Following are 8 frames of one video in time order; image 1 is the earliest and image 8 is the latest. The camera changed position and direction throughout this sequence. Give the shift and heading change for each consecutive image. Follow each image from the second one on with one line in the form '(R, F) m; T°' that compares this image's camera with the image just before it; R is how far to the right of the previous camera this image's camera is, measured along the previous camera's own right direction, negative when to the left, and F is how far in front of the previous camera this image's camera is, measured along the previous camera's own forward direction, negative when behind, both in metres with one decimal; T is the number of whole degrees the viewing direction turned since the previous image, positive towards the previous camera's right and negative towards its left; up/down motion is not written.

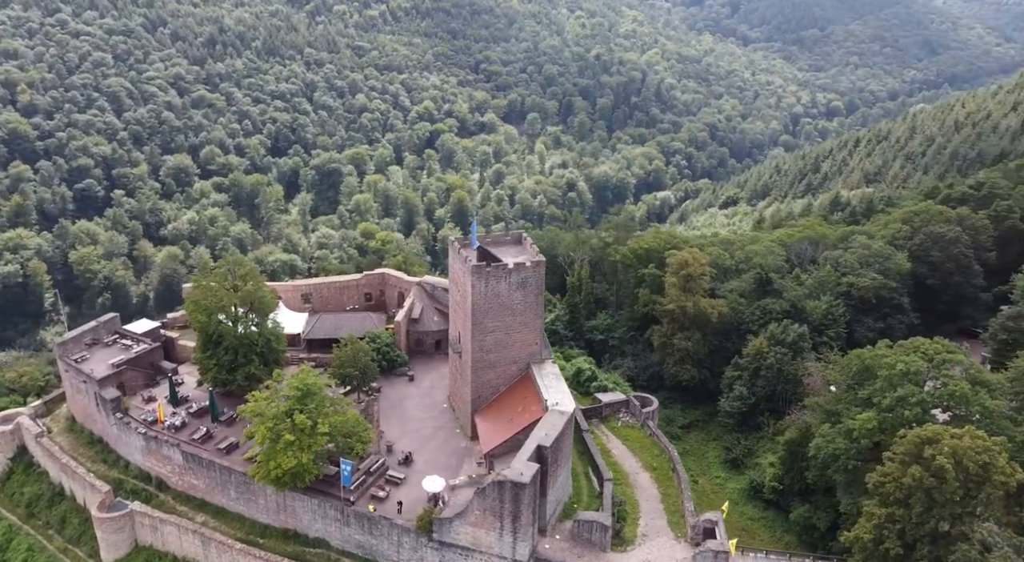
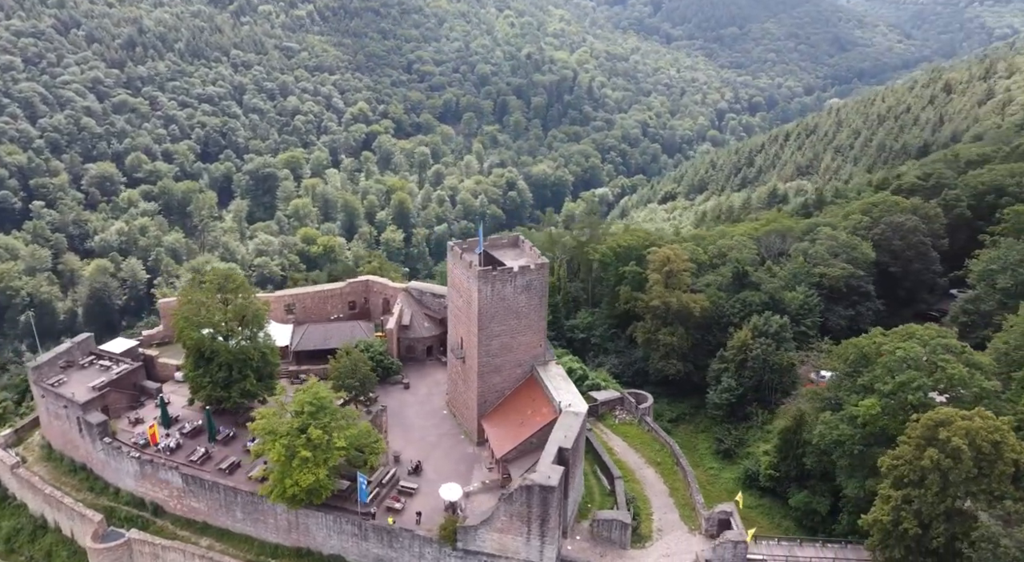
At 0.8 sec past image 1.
(-2.2, +0.3) m; +4°
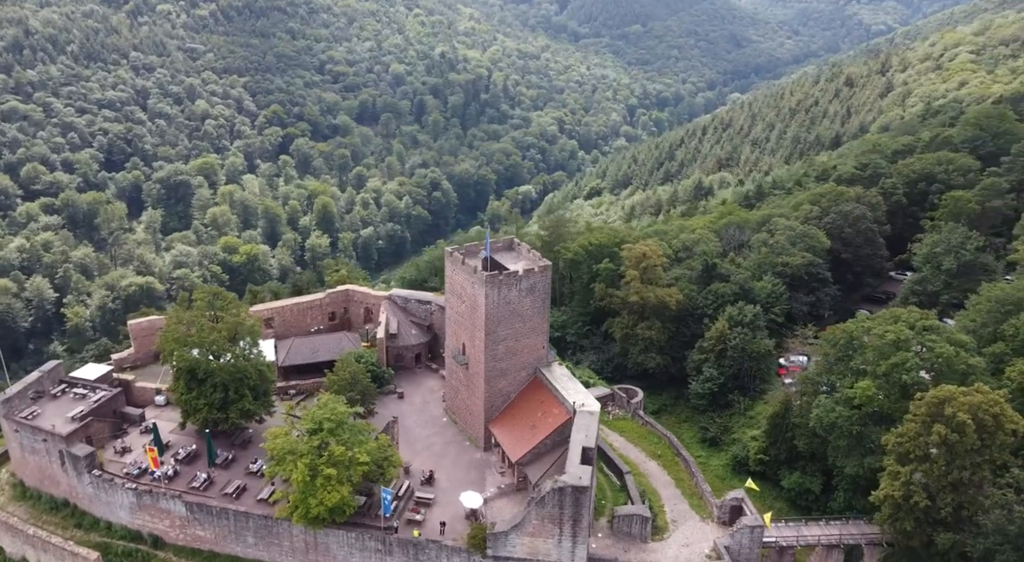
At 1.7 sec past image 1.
(-2.7, +0.2) m; +6°
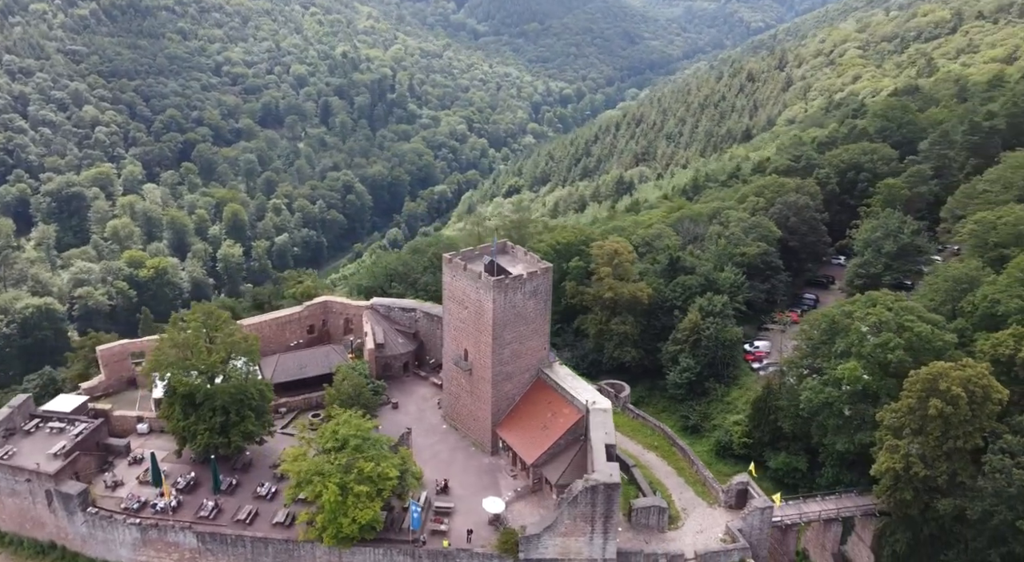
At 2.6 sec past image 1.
(-2.9, +0.2) m; +6°
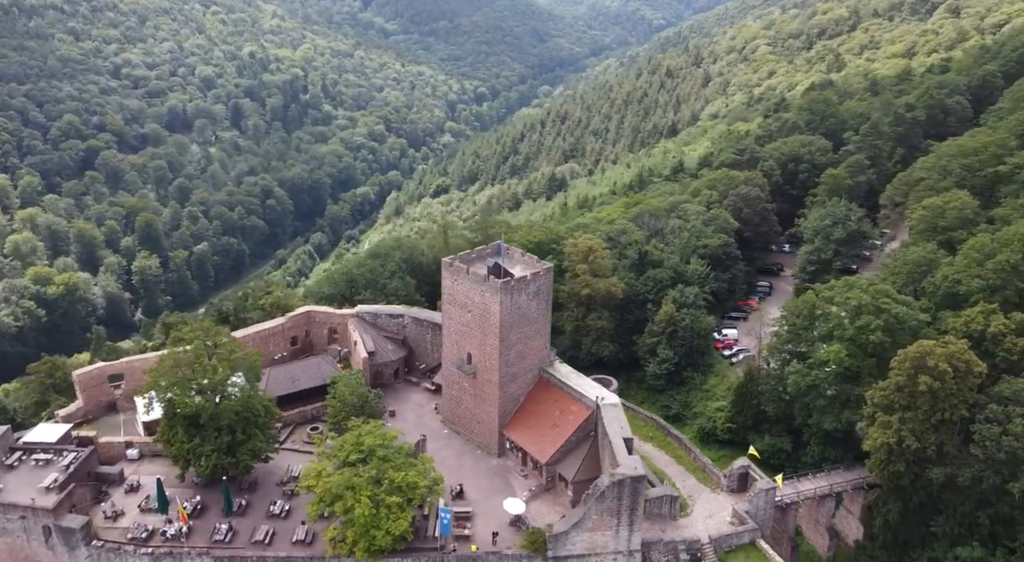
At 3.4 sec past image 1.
(-2.6, 0.0) m; +6°
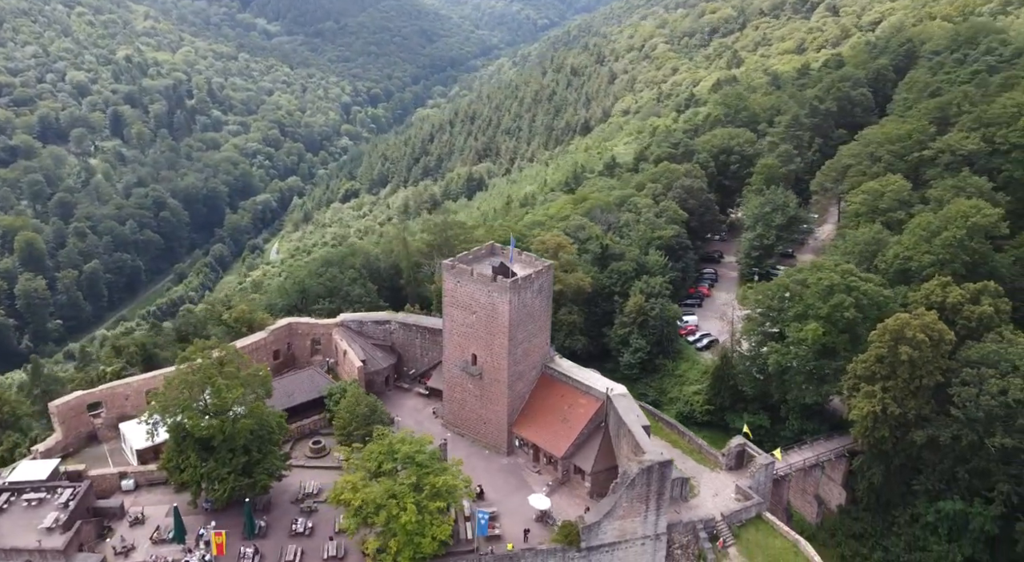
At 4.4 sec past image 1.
(-3.2, 0.0) m; +7°
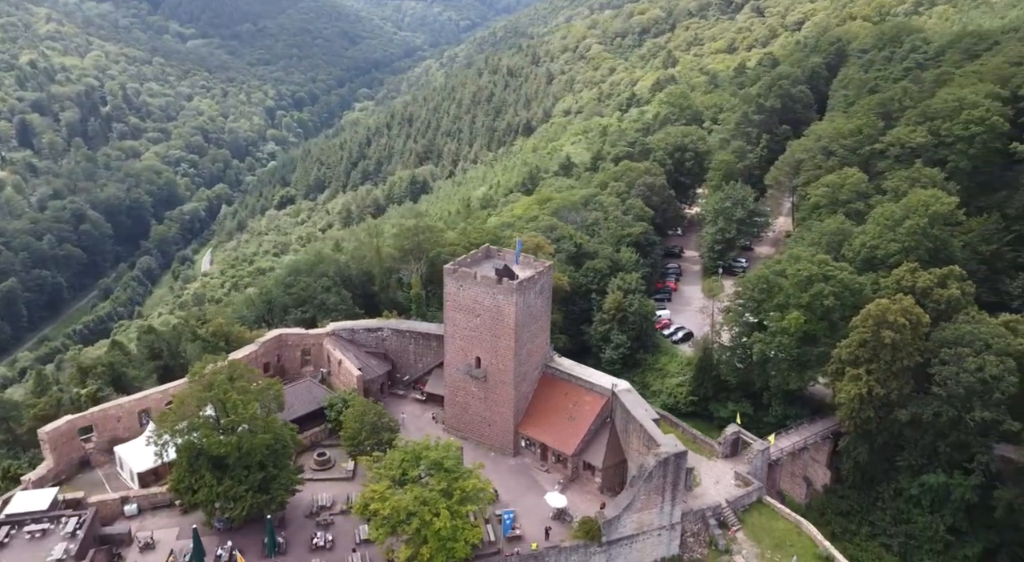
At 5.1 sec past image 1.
(-2.2, -0.1) m; +5°
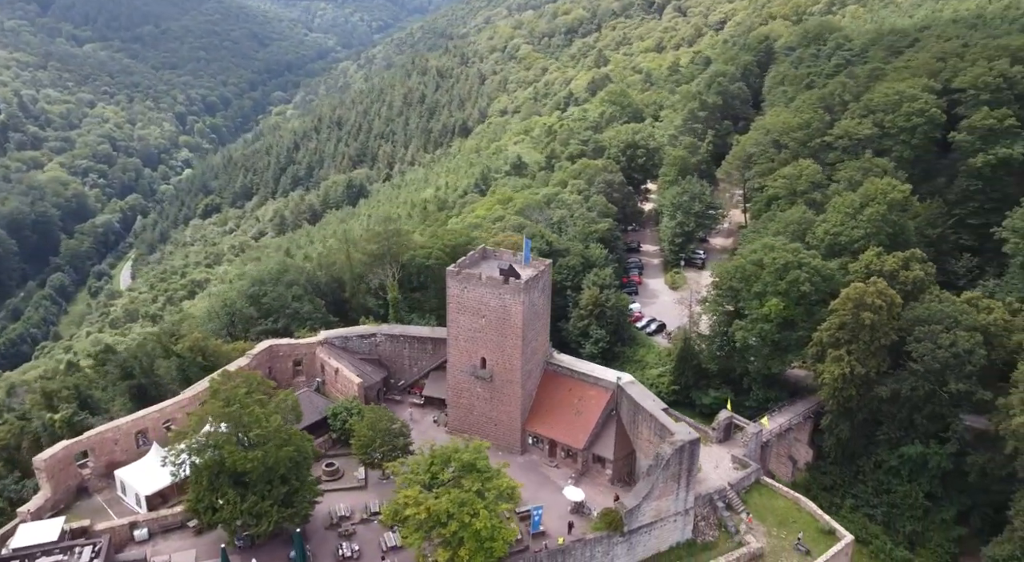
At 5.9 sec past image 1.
(-2.5, -0.2) m; +5°
